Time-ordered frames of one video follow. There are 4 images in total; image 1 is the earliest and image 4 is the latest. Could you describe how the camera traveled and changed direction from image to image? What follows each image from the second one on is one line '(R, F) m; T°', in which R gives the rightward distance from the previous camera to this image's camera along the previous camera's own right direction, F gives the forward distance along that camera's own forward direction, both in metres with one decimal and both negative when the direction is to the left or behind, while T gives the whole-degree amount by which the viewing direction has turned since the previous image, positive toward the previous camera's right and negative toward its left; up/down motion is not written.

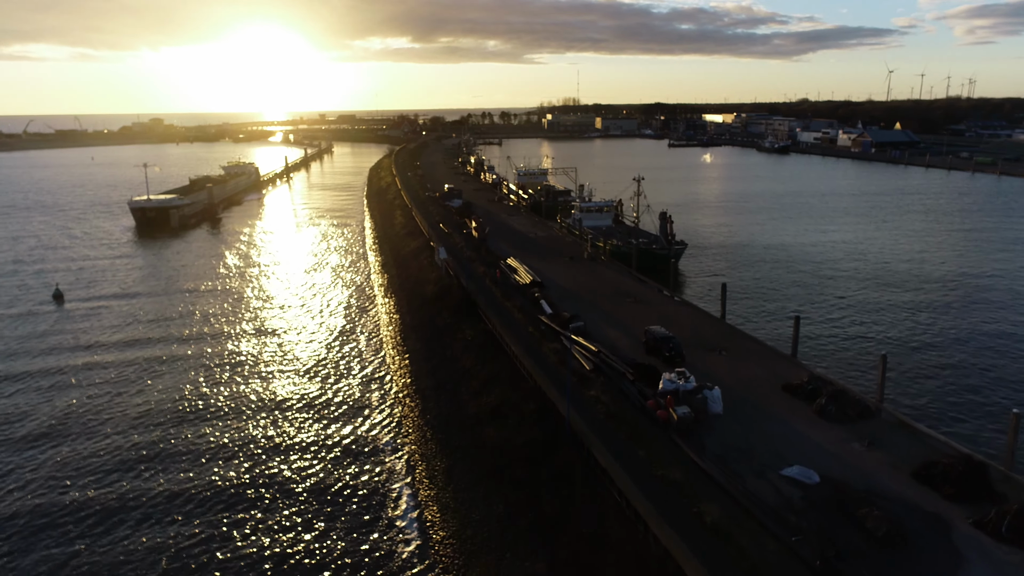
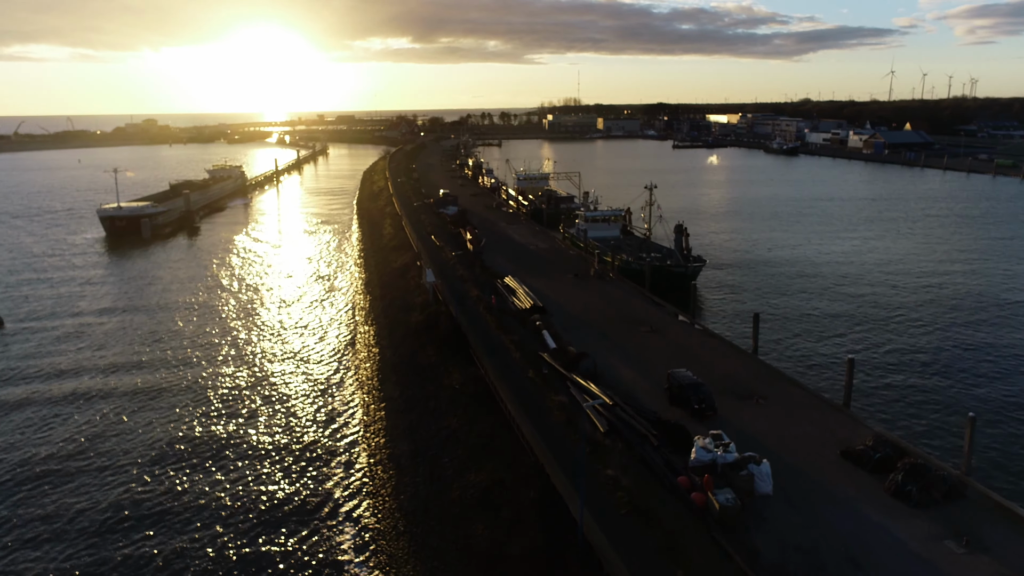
(0.0, +1.8) m; 0°
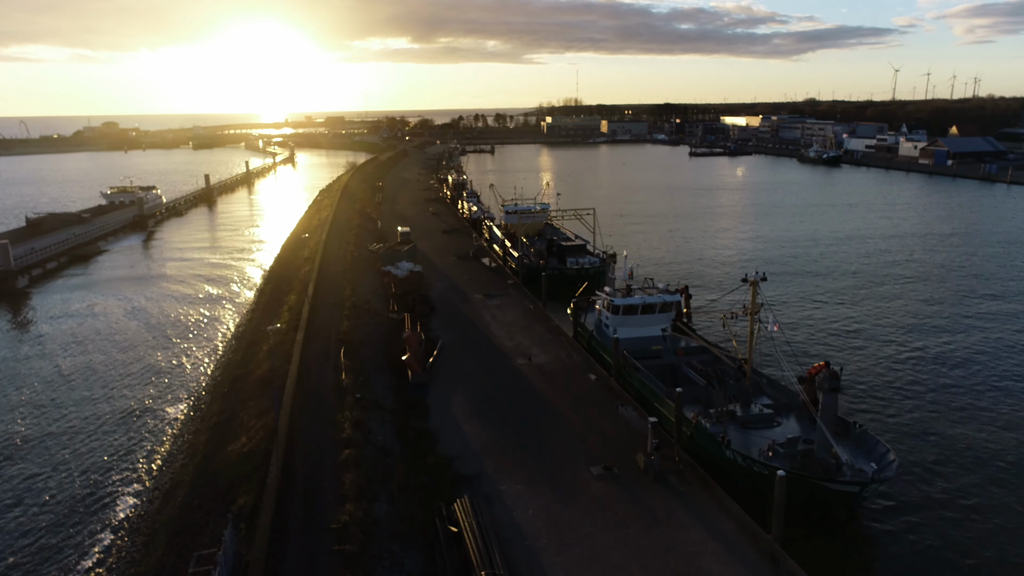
(+0.3, +8.5) m; 0°
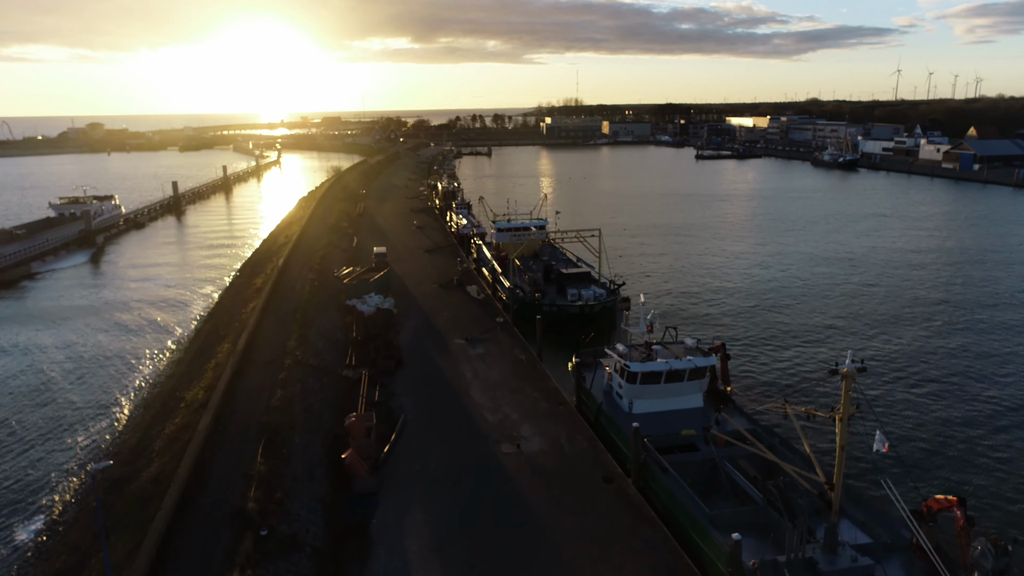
(+0.2, +2.8) m; 0°
